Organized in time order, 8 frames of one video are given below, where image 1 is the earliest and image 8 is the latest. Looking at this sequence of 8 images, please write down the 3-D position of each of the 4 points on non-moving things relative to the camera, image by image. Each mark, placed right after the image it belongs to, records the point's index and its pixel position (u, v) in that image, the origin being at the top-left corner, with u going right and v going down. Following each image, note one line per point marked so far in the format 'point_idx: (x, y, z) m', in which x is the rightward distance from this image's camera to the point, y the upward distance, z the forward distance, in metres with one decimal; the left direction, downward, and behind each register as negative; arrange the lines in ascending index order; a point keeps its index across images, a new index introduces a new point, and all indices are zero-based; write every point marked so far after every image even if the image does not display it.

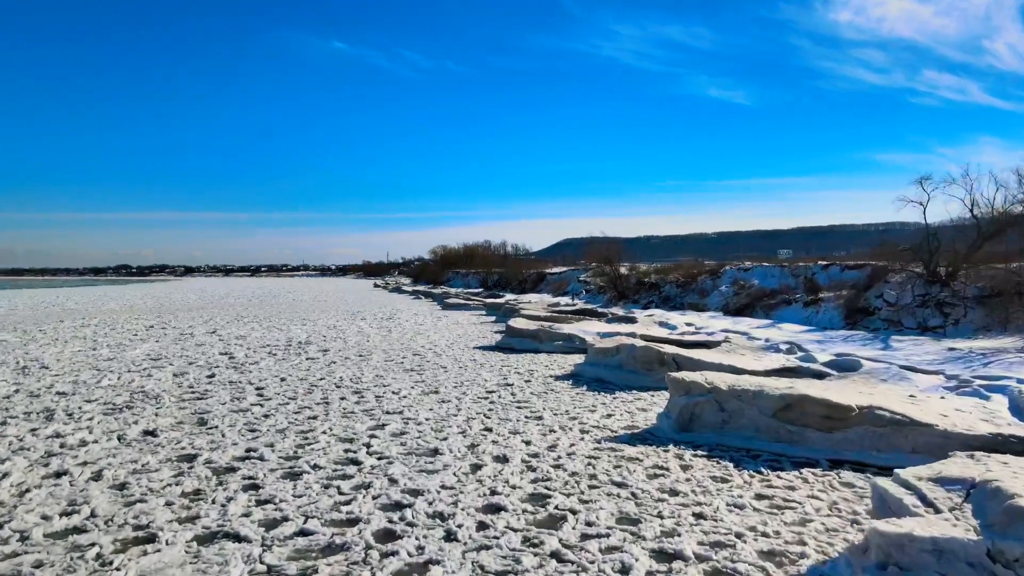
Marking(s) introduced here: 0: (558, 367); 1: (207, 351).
0: (+0.8, -1.5, +13.5) m
1: (-6.8, -1.4, +16.2) m
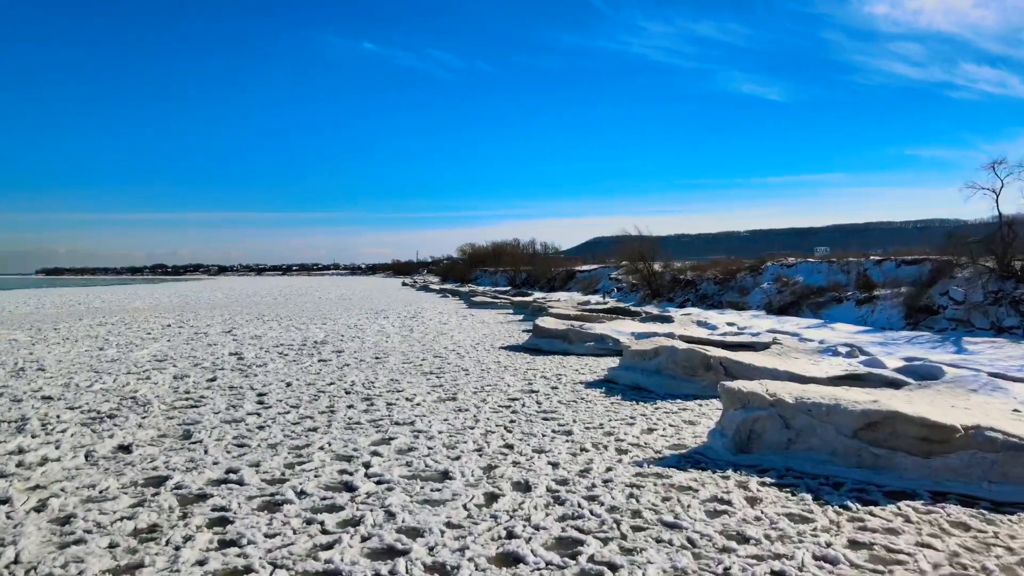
0: (+1.3, -1.4, +12.3) m
1: (-6.3, -1.3, +15.4) m
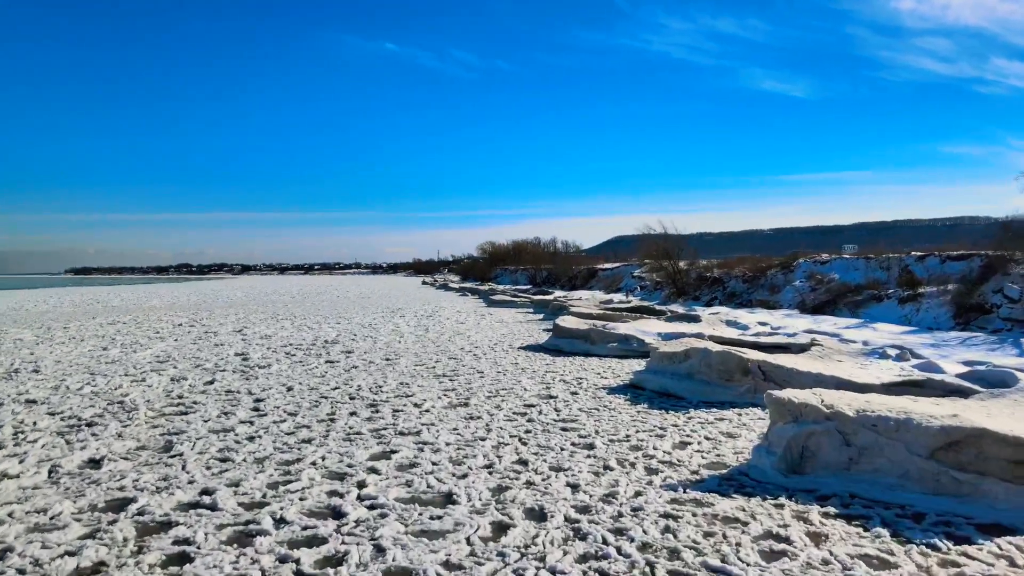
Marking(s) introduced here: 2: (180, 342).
0: (+1.6, -1.3, +11.4) m
1: (-5.9, -1.3, +14.7) m
2: (-7.6, -1.3, +16.6) m
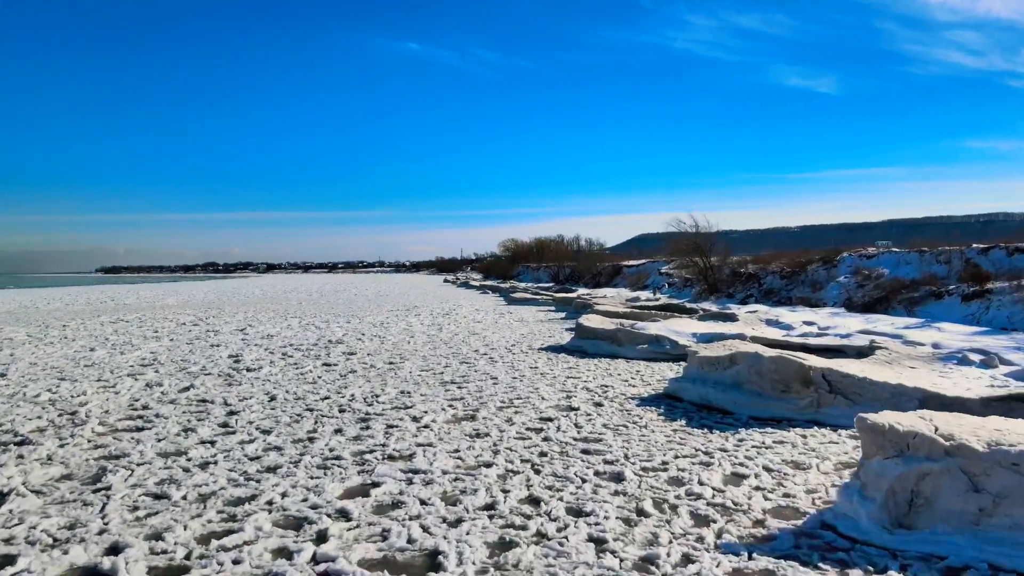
0: (+1.8, -1.3, +10.0) m
1: (-5.5, -1.2, +13.5) m
2: (-7.2, -1.2, +15.5) m
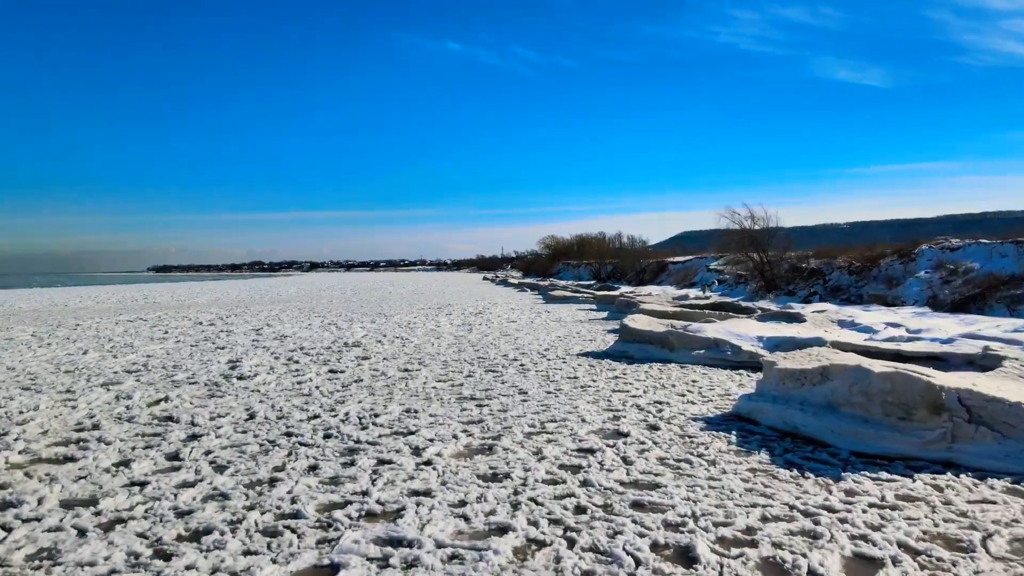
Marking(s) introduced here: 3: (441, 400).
0: (+2.2, -1.2, +8.2) m
1: (-5.0, -1.2, +12.1) m
2: (-6.5, -1.1, +14.2) m
3: (-0.8, -1.2, +8.0) m
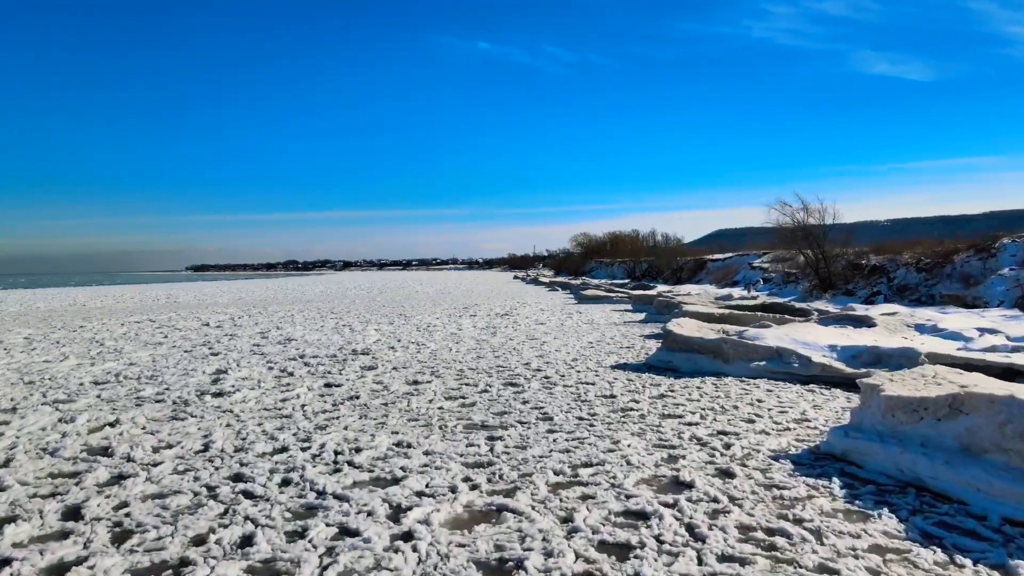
0: (+2.4, -1.2, +6.5) m
1: (-4.6, -1.1, +10.7) m
2: (-6.1, -1.1, +12.8) m
3: (-0.6, -1.2, +6.4) m
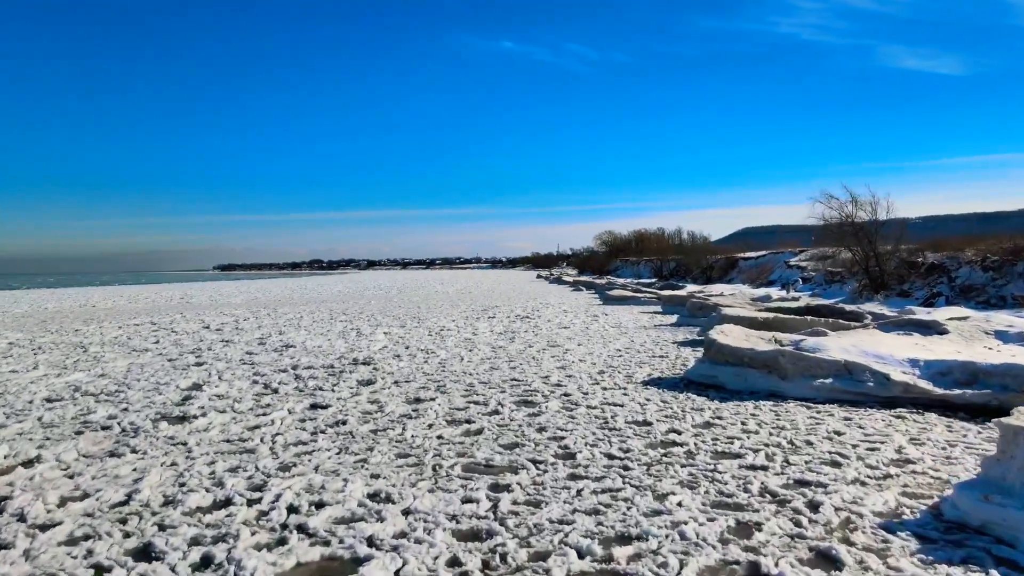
0: (+2.5, -1.2, +5.0) m
1: (-4.4, -1.2, +9.5) m
2: (-5.8, -1.1, +11.6) m
3: (-0.5, -1.3, +5.0) m
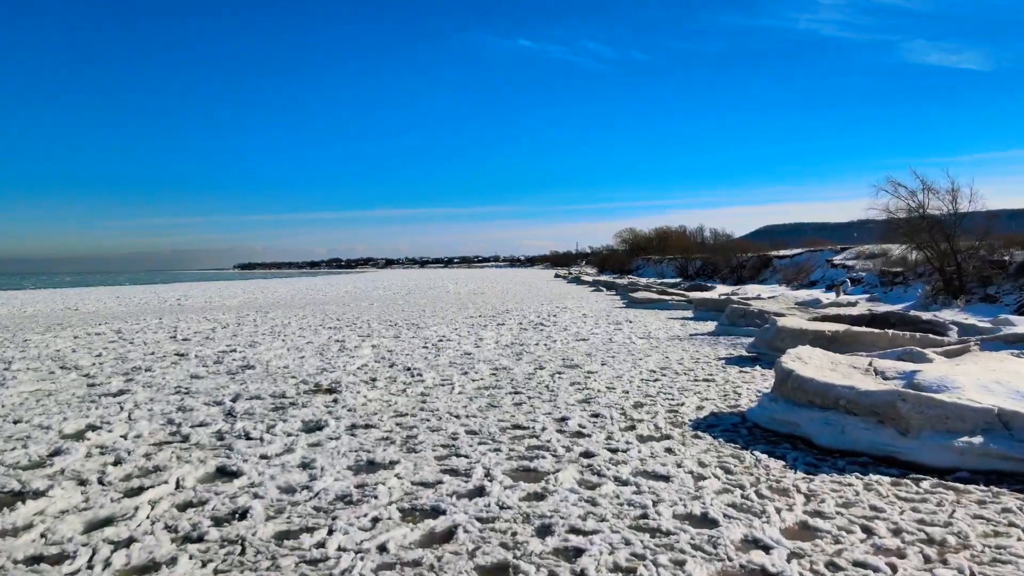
0: (+2.4, -1.4, +2.5) m
1: (-4.3, -1.3, +7.2) m
2: (-5.7, -1.2, +9.3) m
3: (-0.6, -1.4, +2.6) m
